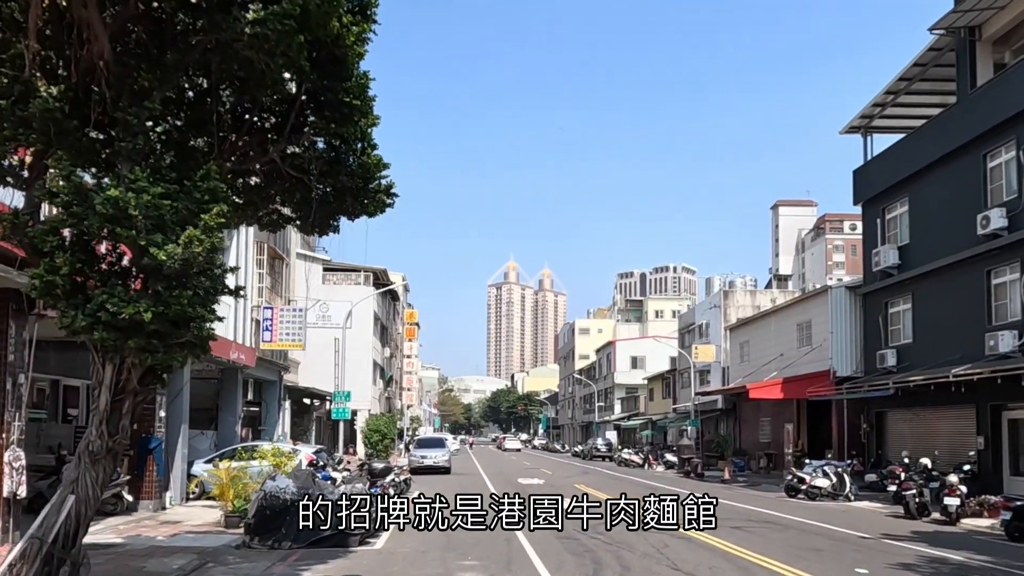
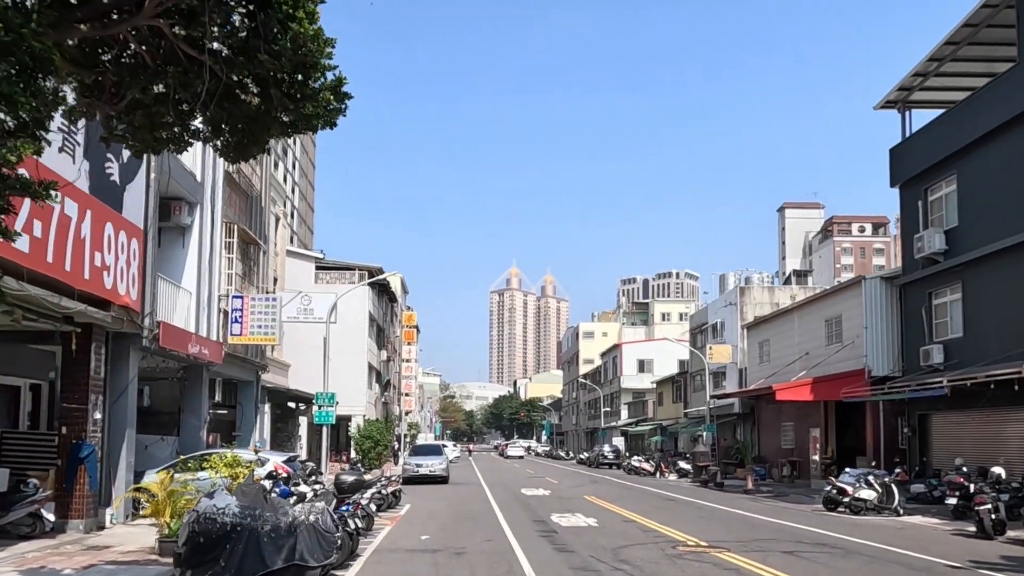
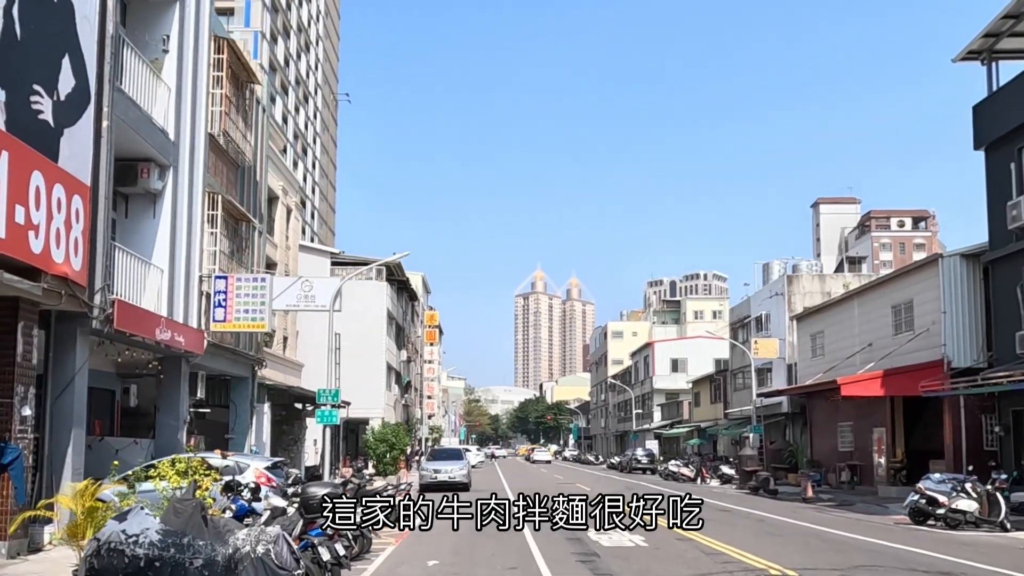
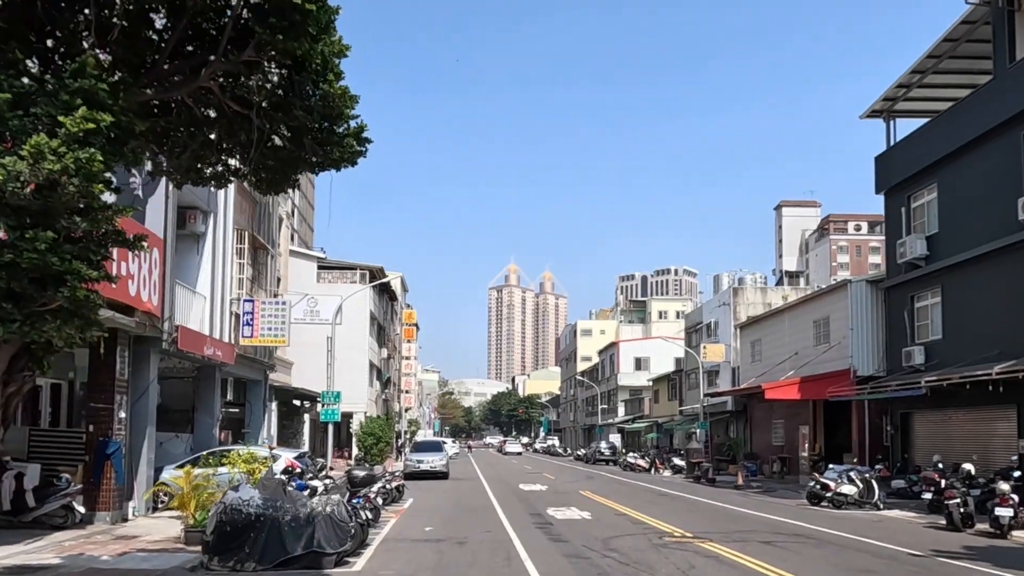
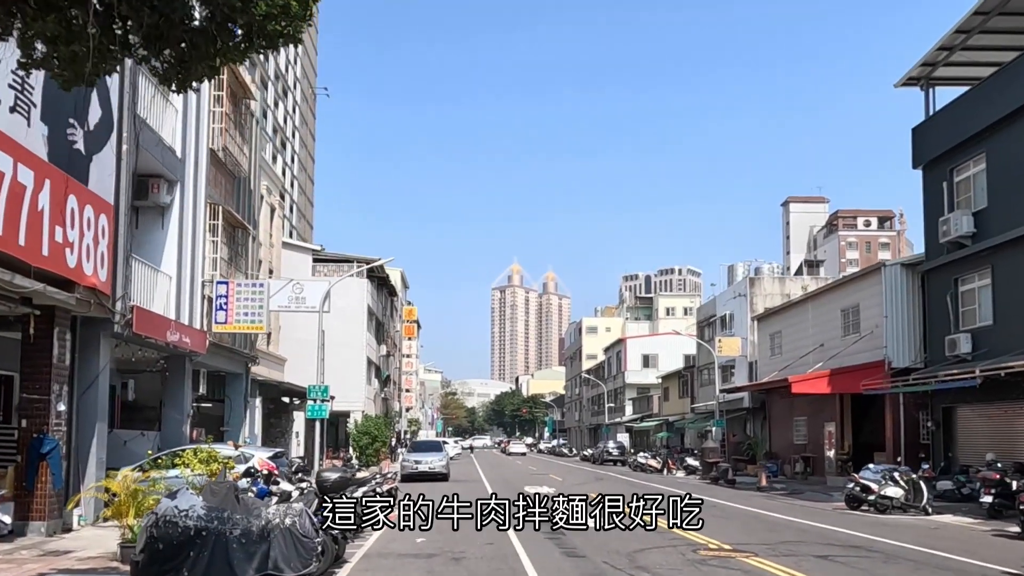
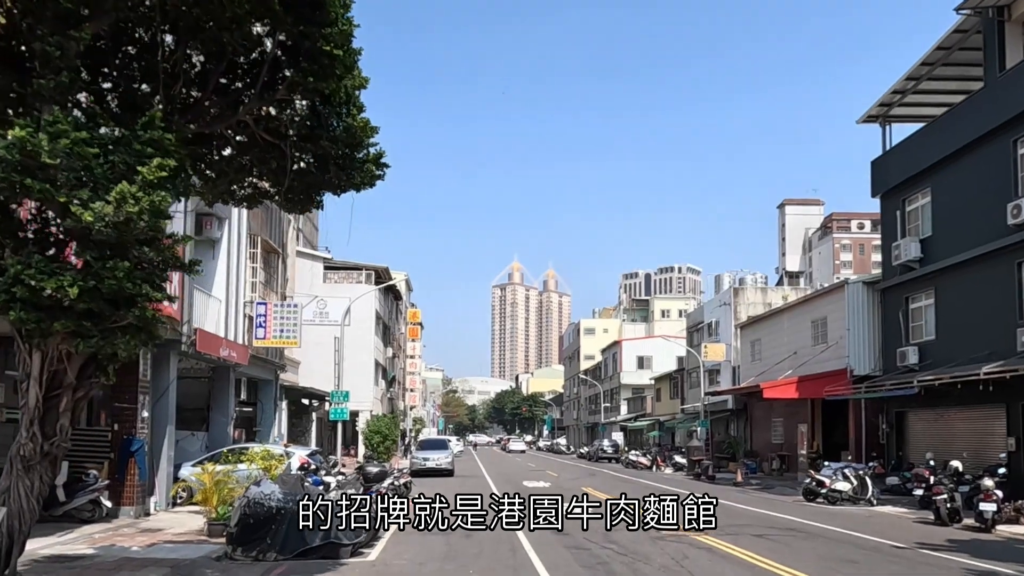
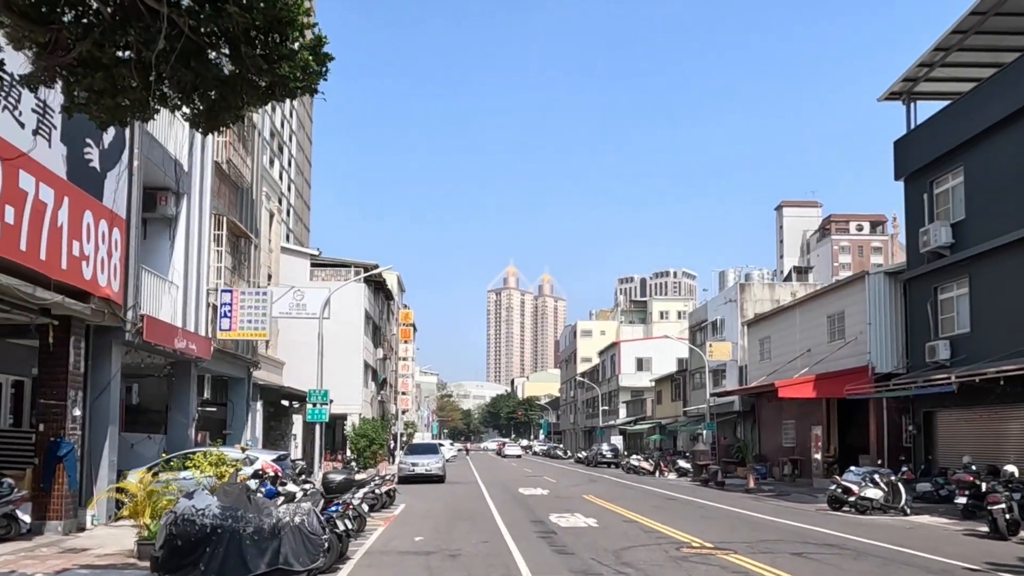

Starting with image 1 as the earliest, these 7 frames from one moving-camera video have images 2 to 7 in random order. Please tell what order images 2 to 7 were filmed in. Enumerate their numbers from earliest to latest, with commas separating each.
6, 4, 2, 7, 5, 3
